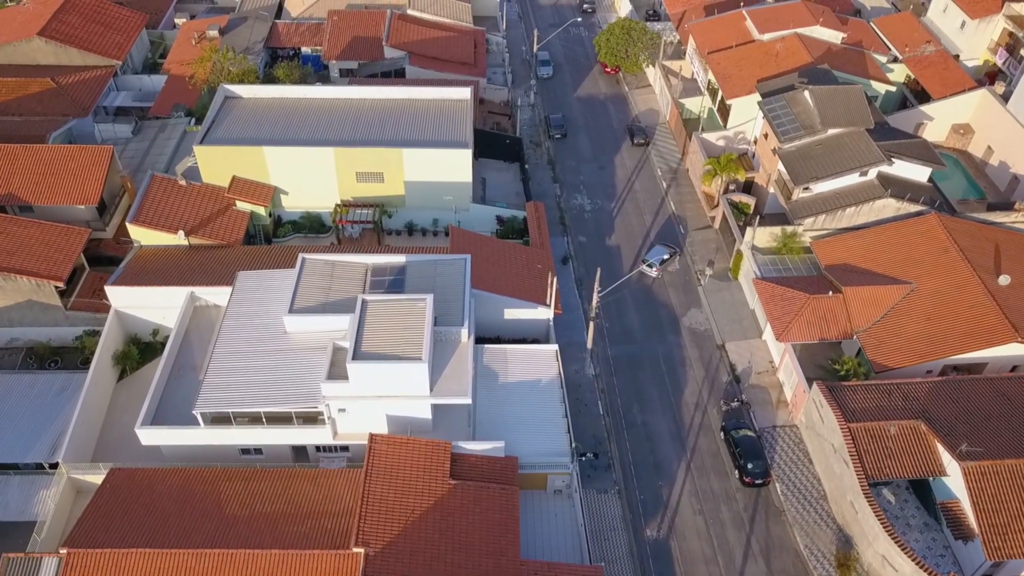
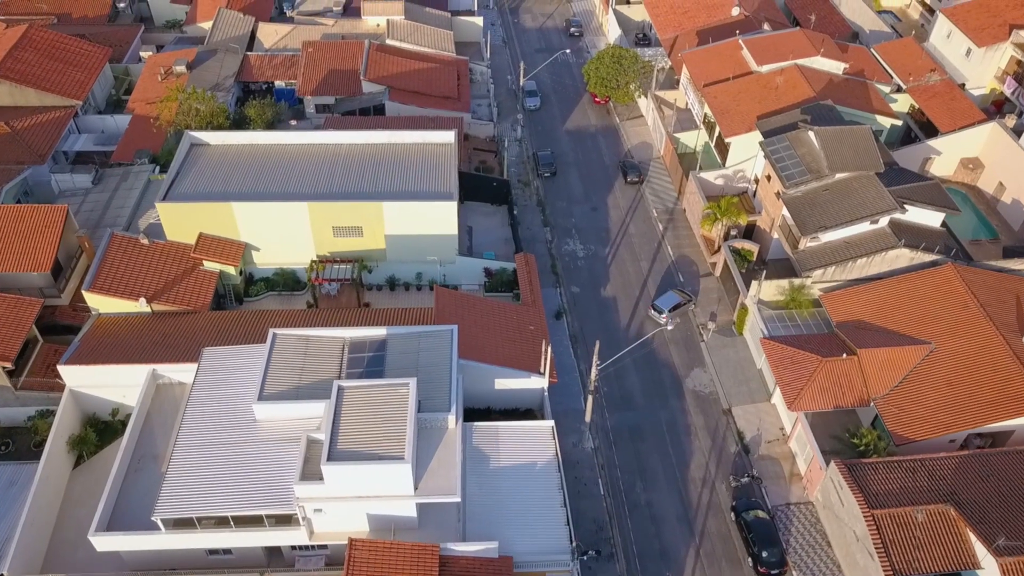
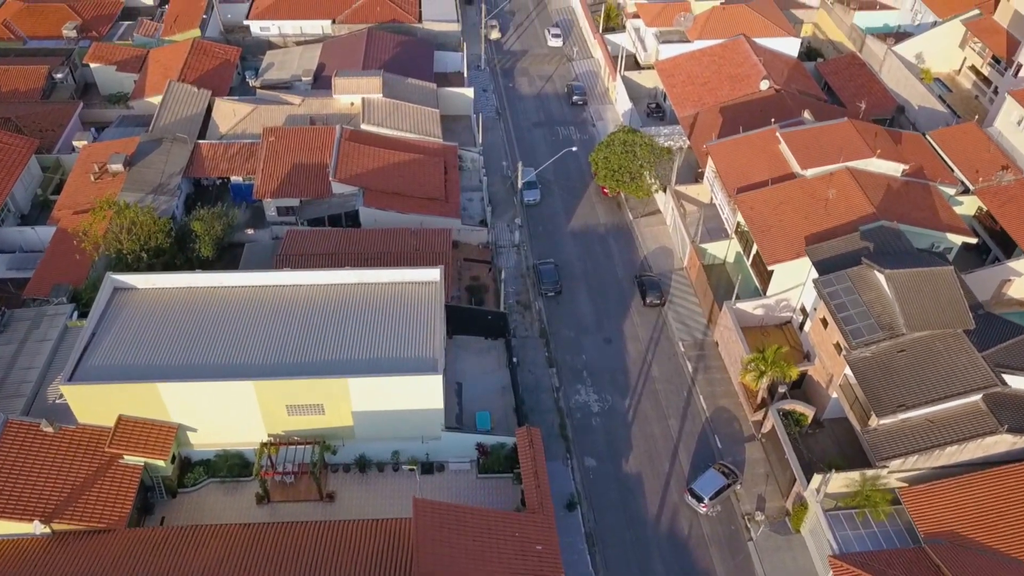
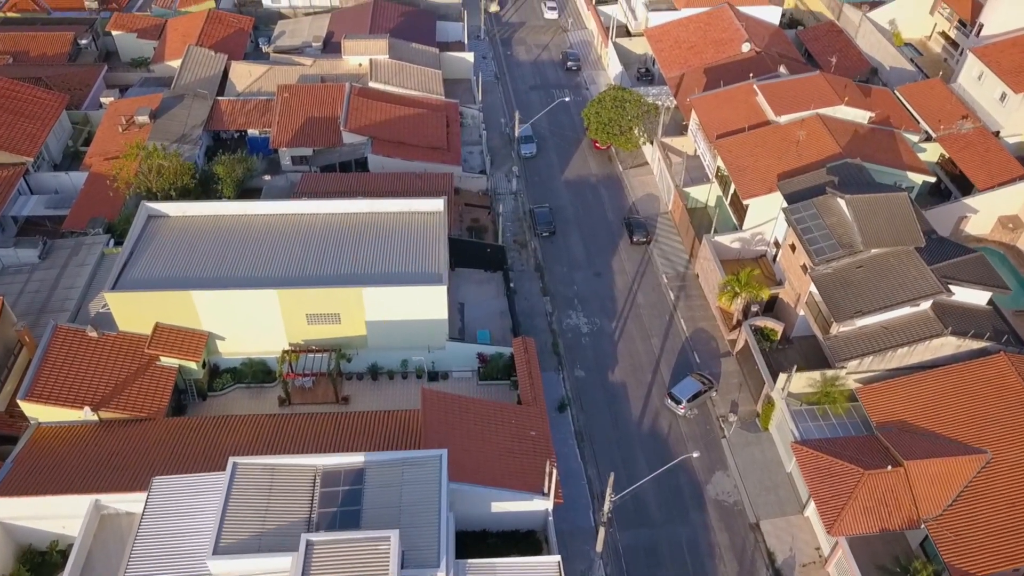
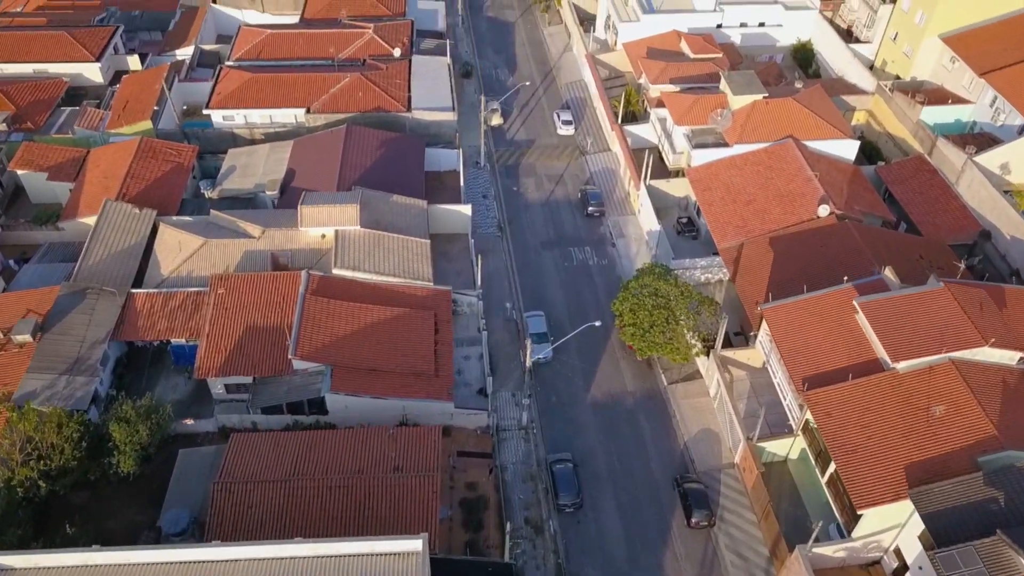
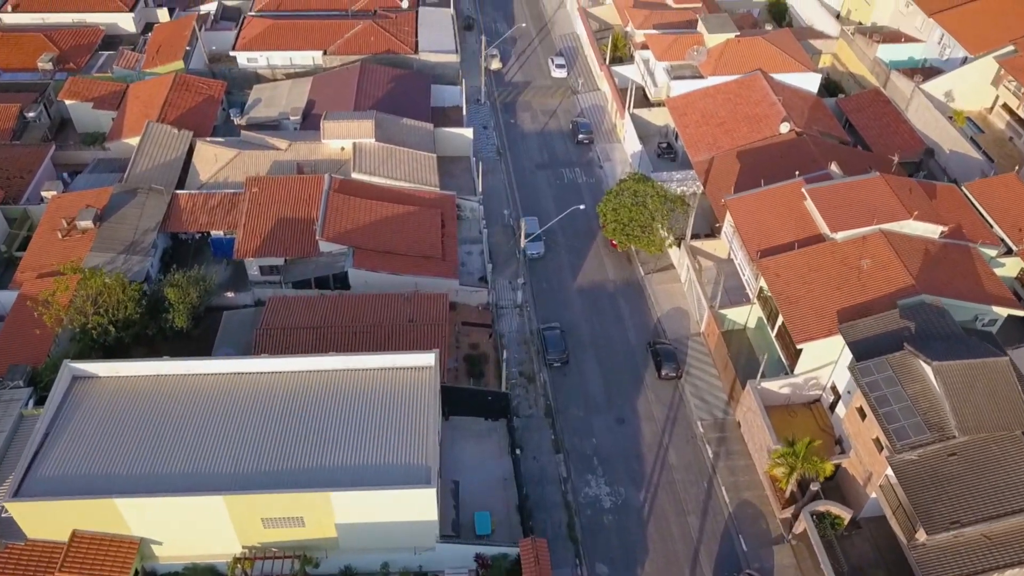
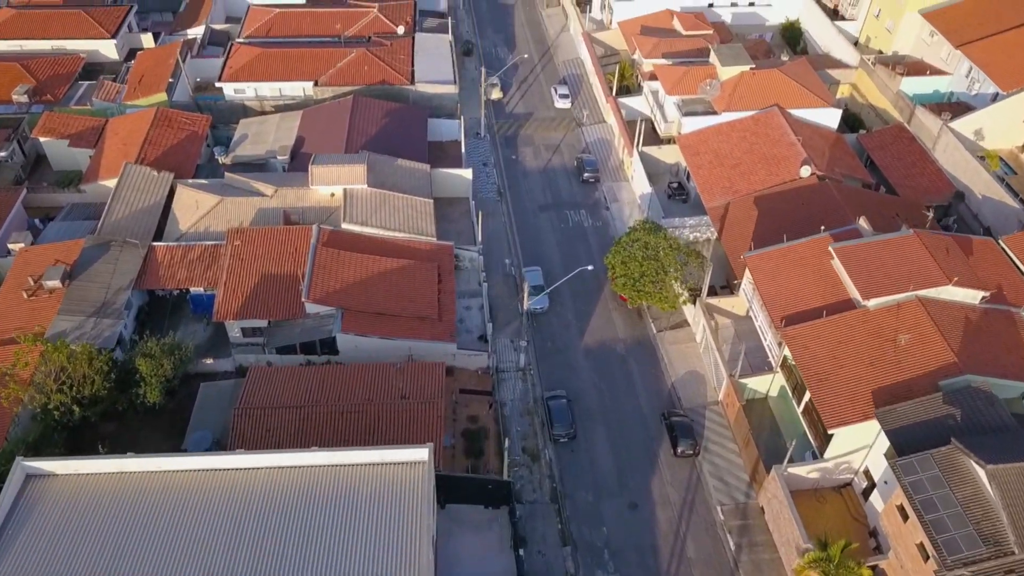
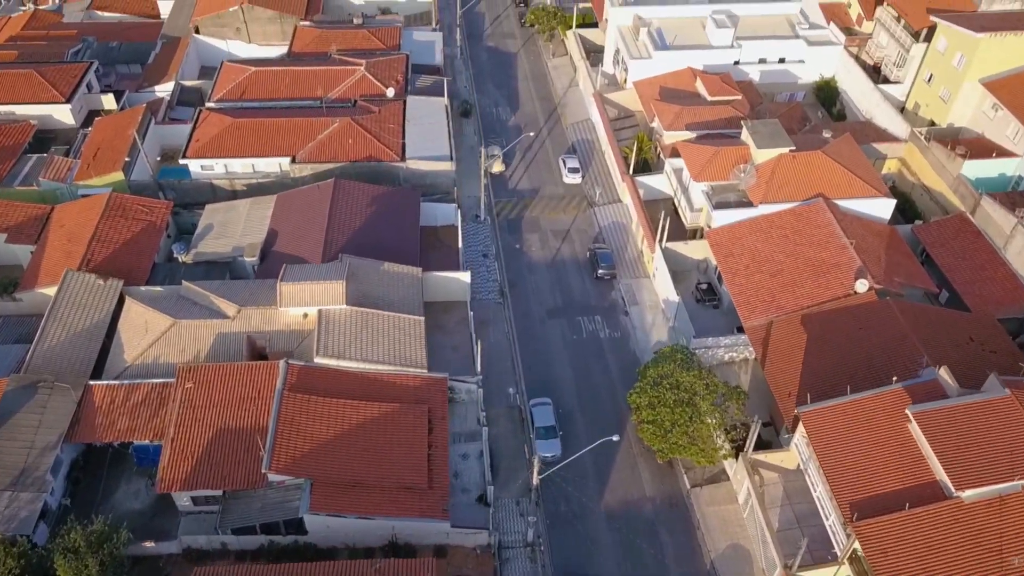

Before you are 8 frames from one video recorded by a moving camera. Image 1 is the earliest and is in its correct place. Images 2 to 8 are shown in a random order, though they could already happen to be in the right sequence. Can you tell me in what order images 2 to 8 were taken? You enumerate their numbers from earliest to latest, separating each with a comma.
2, 4, 3, 6, 7, 5, 8
